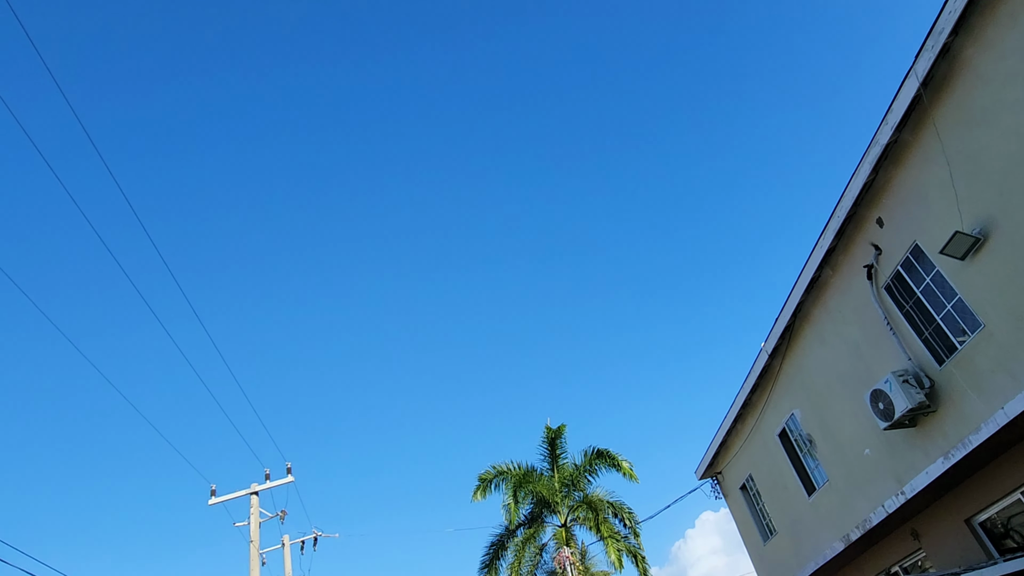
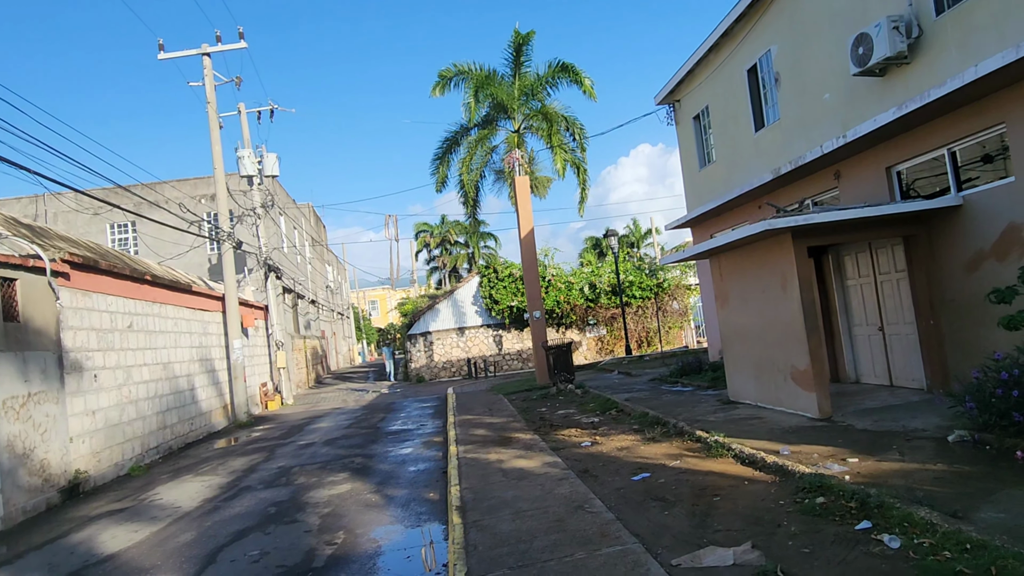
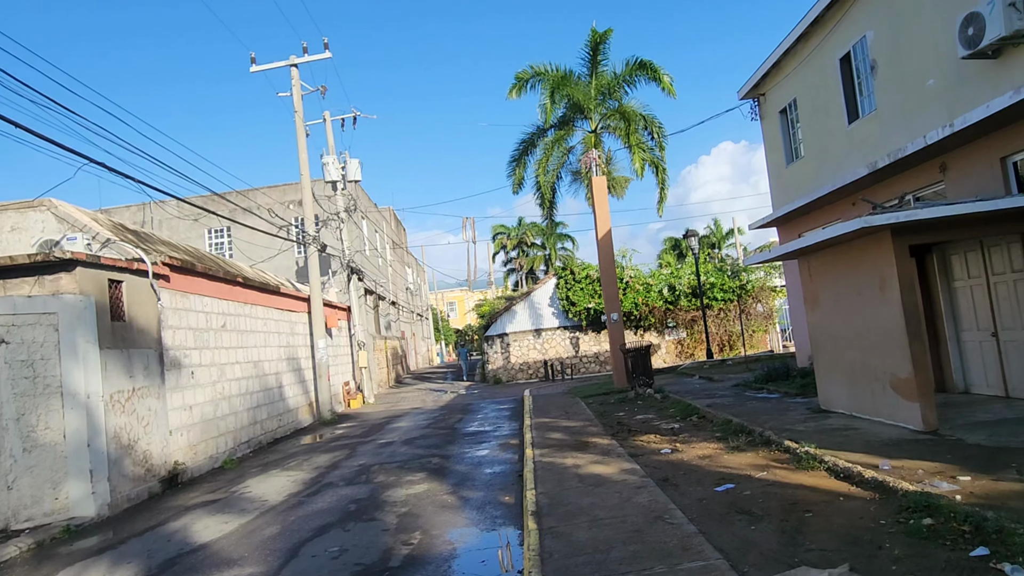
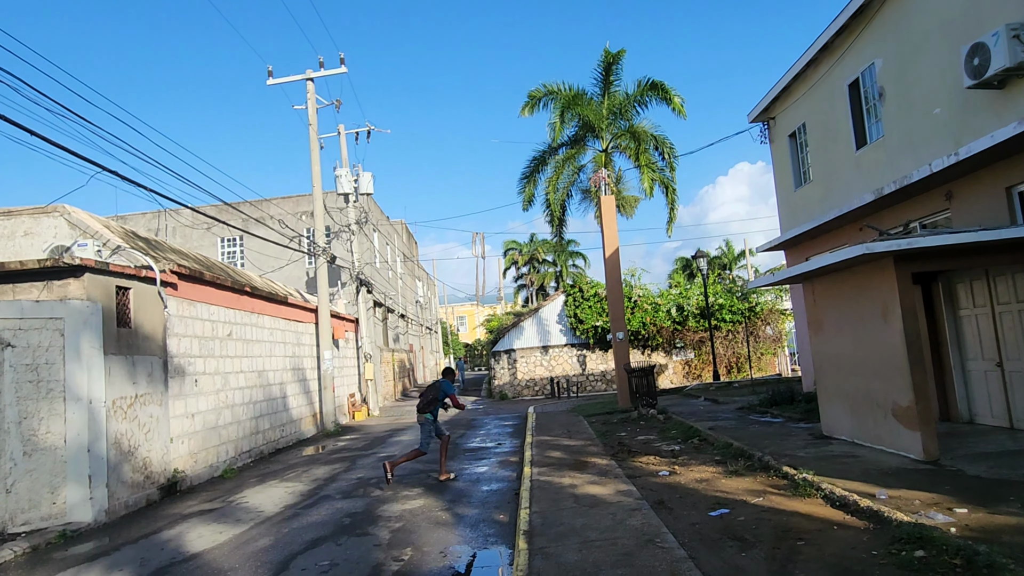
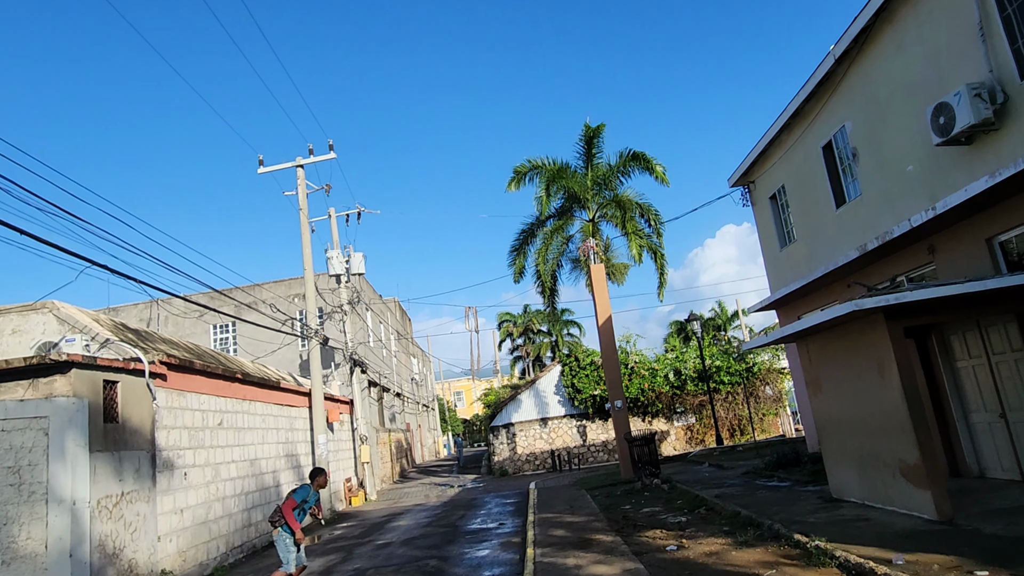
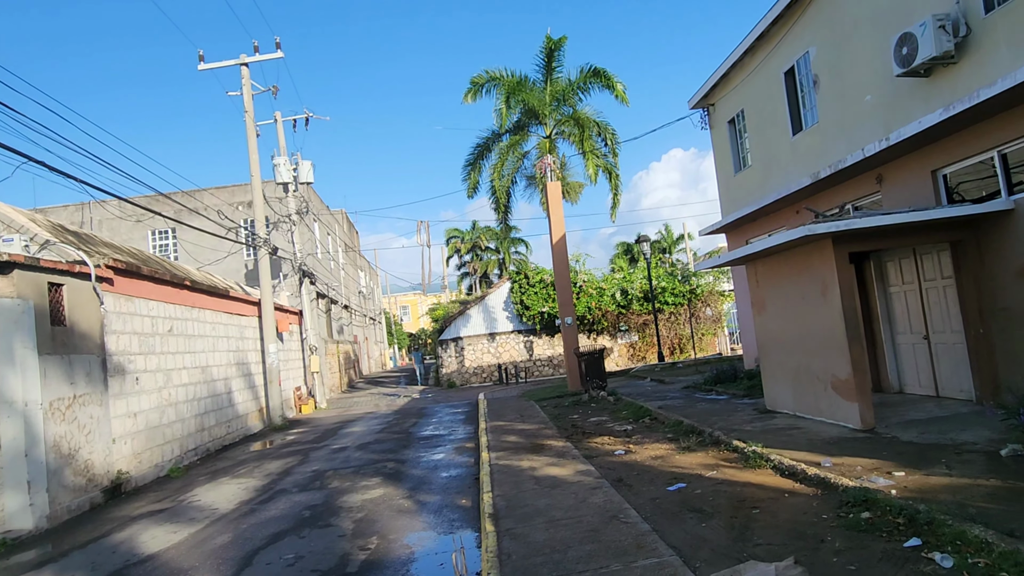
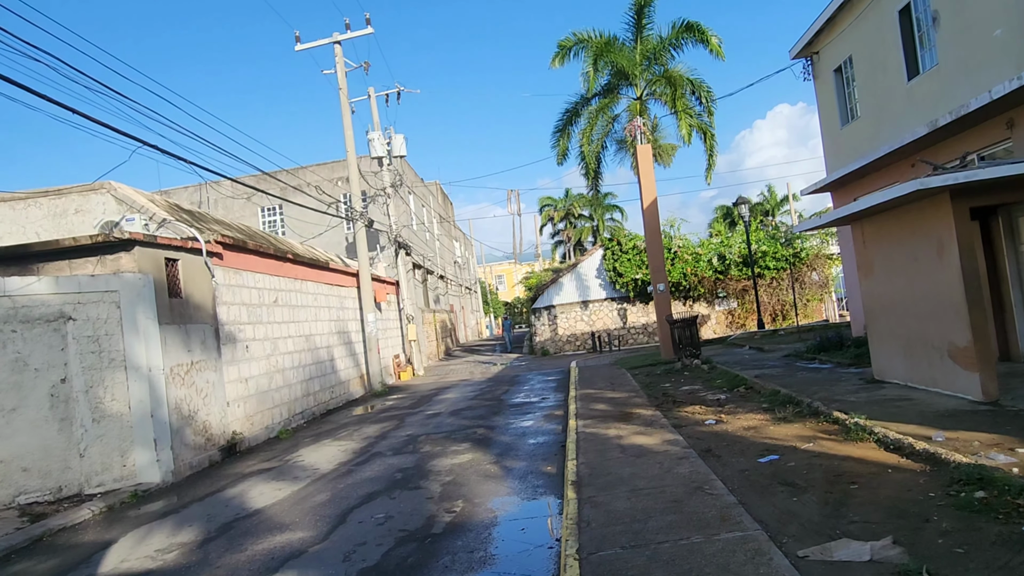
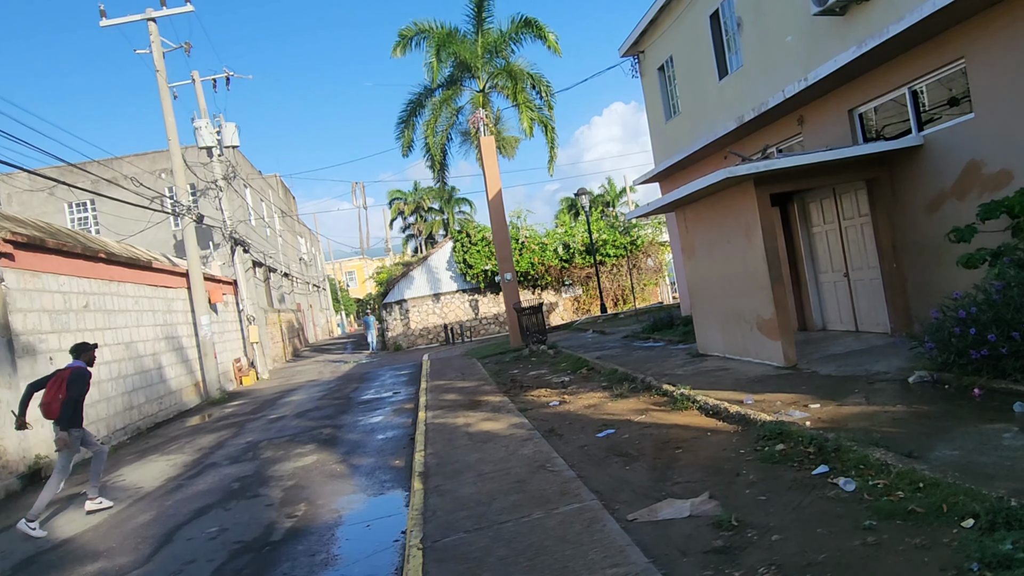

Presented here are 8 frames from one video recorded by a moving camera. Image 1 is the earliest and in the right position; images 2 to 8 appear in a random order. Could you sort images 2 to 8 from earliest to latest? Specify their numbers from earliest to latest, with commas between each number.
5, 4, 7, 3, 6, 2, 8
